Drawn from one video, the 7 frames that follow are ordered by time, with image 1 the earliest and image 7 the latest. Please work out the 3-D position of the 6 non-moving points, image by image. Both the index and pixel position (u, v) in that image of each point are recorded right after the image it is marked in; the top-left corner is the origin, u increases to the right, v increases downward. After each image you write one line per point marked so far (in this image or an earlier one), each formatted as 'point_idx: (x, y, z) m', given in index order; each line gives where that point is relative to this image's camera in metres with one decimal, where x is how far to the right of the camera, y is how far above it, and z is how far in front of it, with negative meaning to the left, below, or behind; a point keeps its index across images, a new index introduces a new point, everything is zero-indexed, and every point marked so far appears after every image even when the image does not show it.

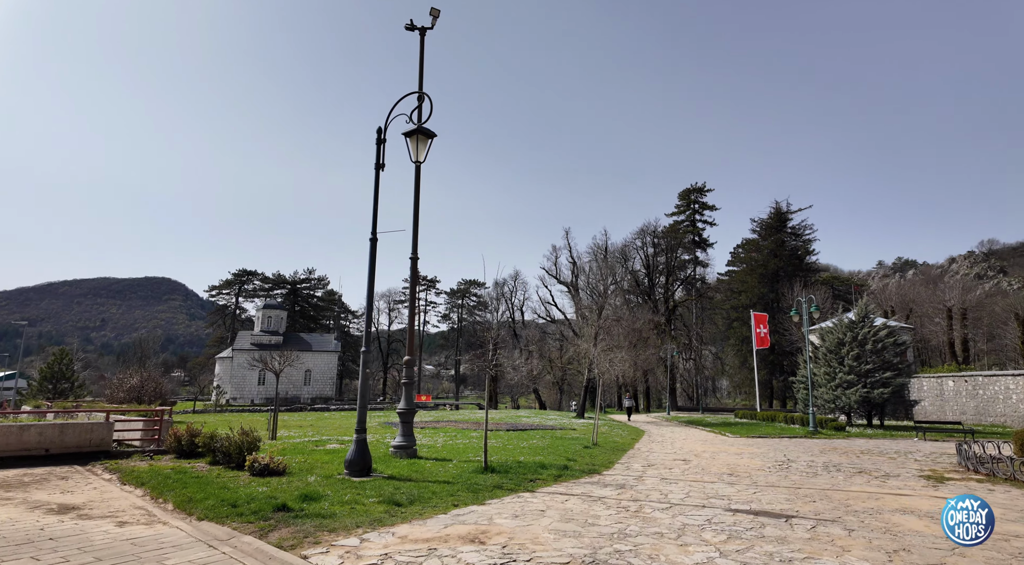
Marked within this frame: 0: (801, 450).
0: (+7.7, -4.5, +17.3) m
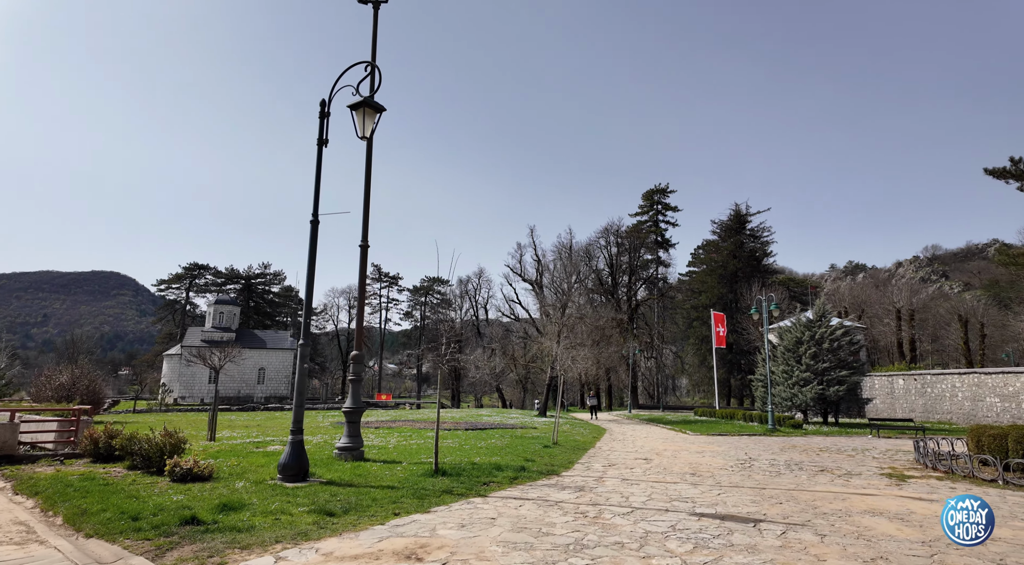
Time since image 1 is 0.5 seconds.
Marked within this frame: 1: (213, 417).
0: (+6.6, -4.4, +17.1) m
1: (-6.5, -2.9, +13.9) m
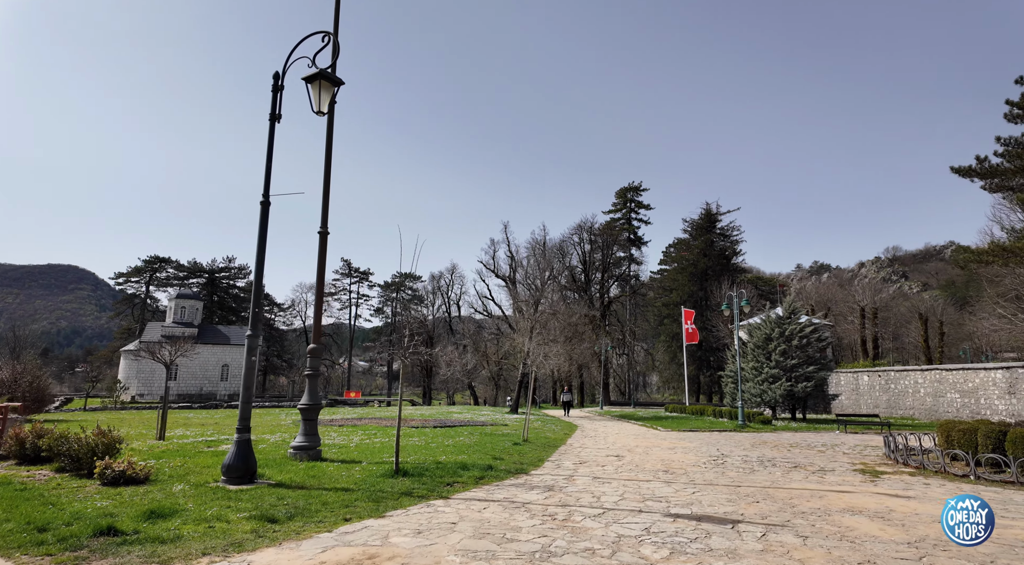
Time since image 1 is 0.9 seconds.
0: (+5.8, -4.2, +16.9) m
1: (-7.1, -2.7, +13.2) m
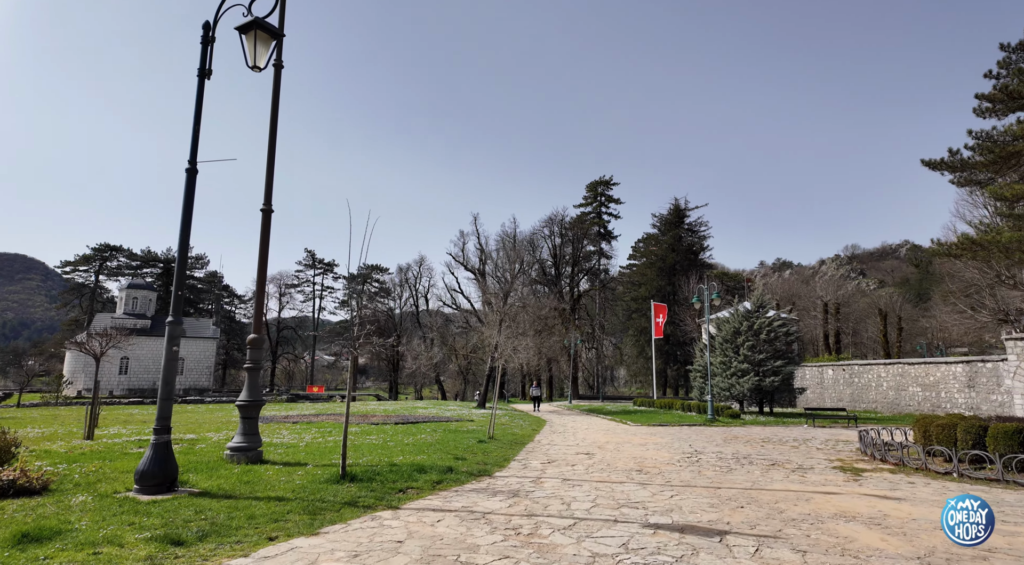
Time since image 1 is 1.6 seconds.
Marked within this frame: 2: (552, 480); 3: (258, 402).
0: (+4.9, -4.0, +16.4) m
1: (-7.8, -2.4, +12.1) m
2: (+0.5, -2.5, +8.3) m
3: (-3.5, -1.6, +8.9) m
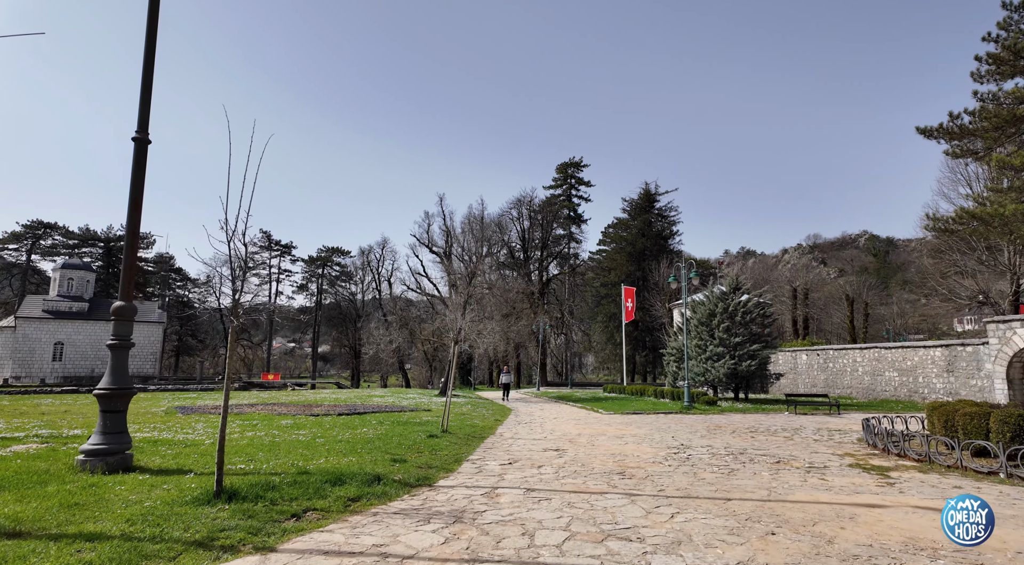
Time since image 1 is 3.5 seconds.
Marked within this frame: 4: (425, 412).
0: (+4.0, -3.3, +14.6) m
1: (-8.5, -1.8, +9.6) m
2: (0.0, -2.0, +6.3) m
3: (-4.0, -1.1, +6.7) m
4: (-2.3, -3.4, +17.0) m
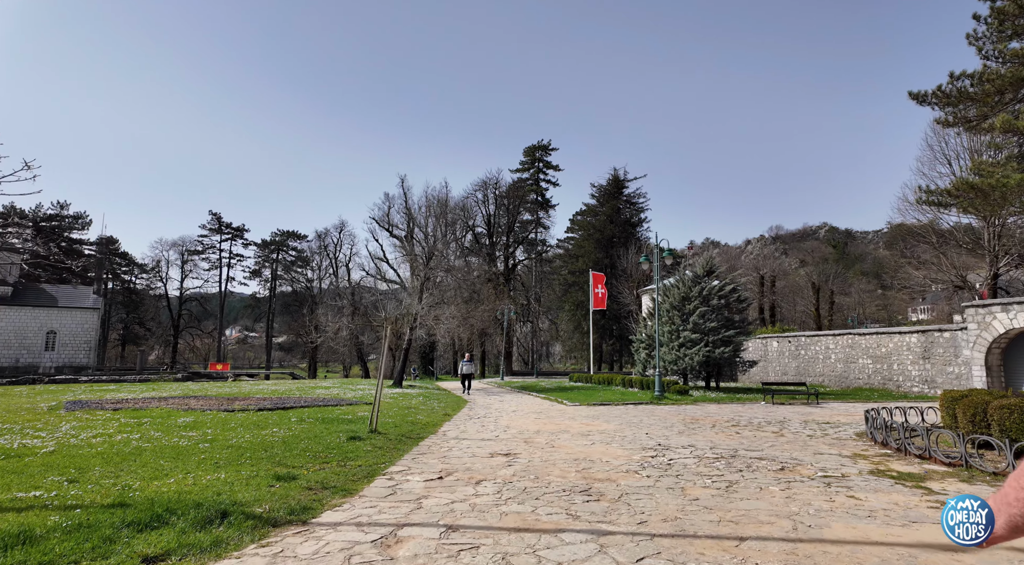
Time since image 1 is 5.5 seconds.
0: (+3.0, -2.8, +12.7) m
1: (-9.2, -1.3, +7.1) m
2: (-0.6, -1.6, +4.2) m
3: (-4.6, -0.7, +4.4) m
4: (-3.4, -2.8, +14.8) m
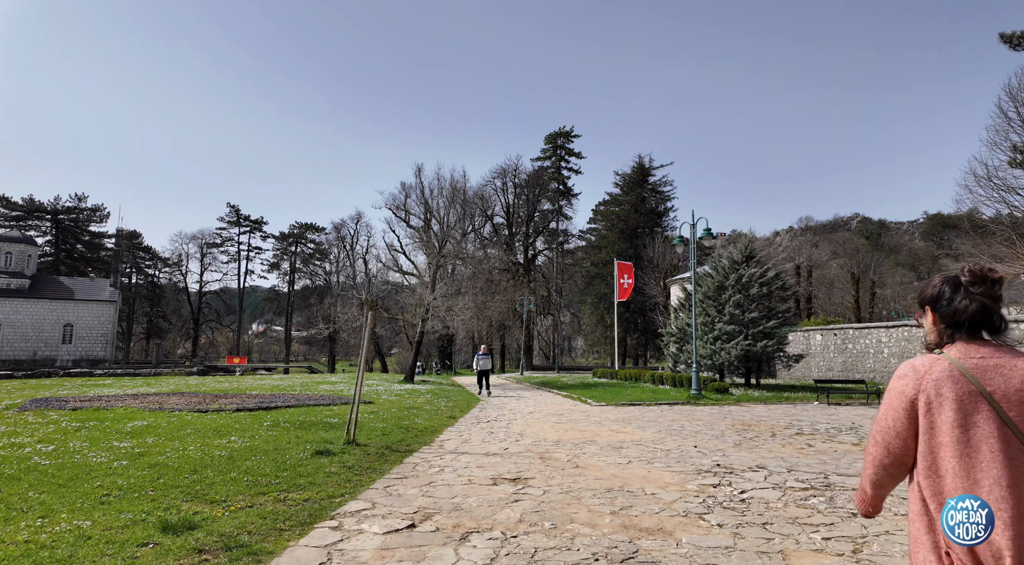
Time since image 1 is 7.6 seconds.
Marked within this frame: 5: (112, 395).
0: (+3.3, -2.4, +10.5) m
1: (-9.1, -1.0, +5.4) m
2: (-0.6, -1.3, +2.1) m
3: (-4.6, -0.4, +2.4) m
4: (-3.0, -2.4, +12.8) m
5: (-9.4, -2.7, +15.6) m
